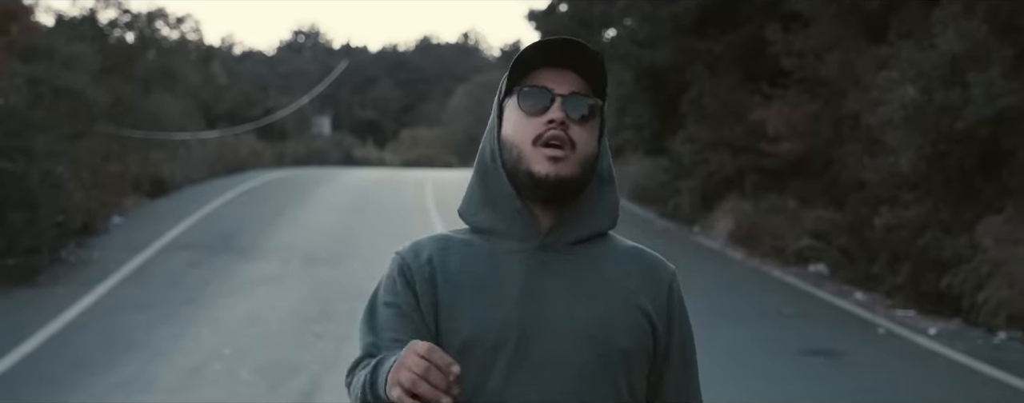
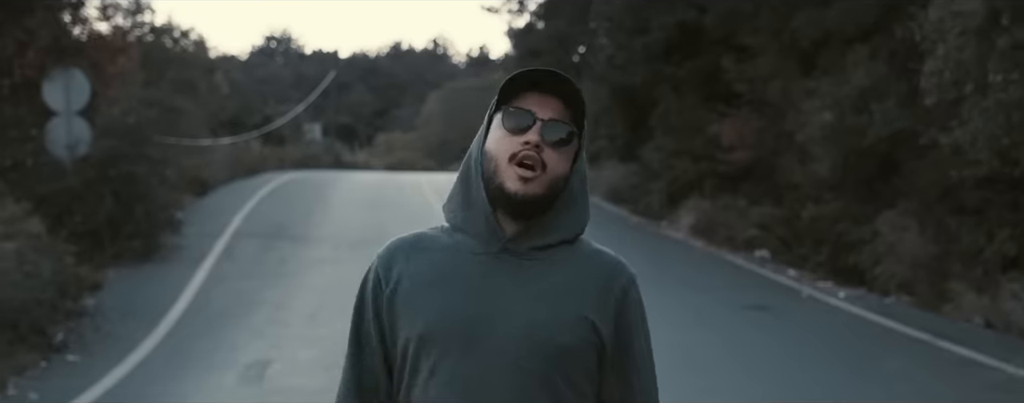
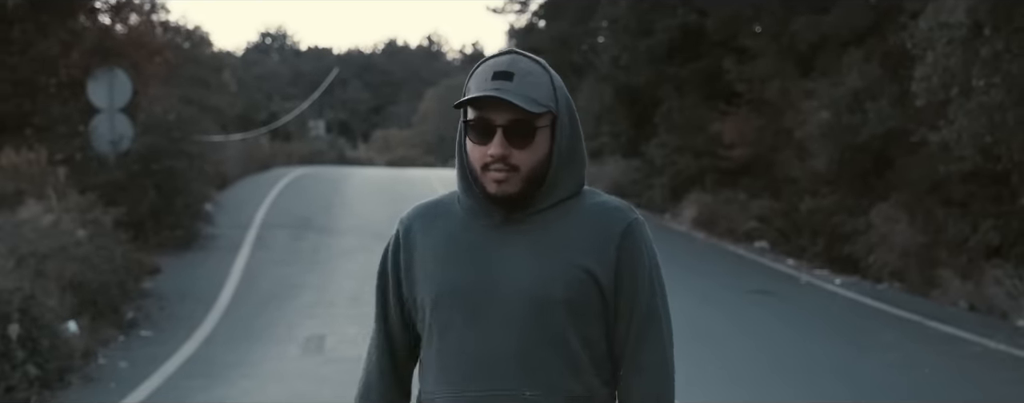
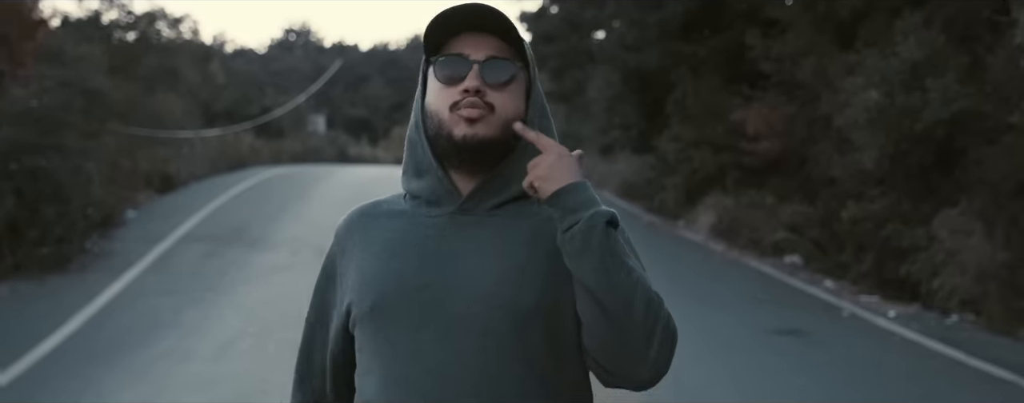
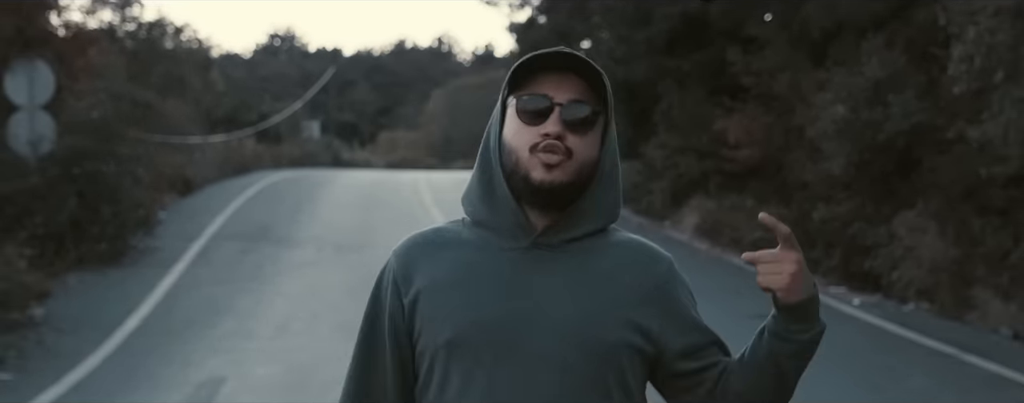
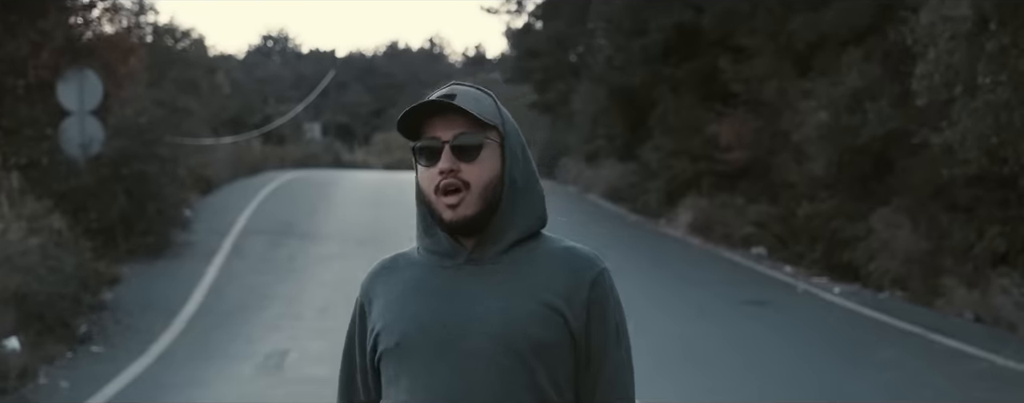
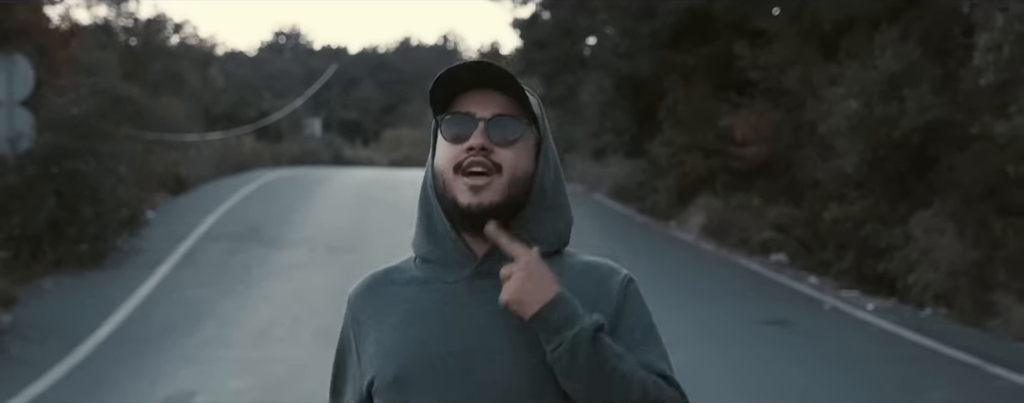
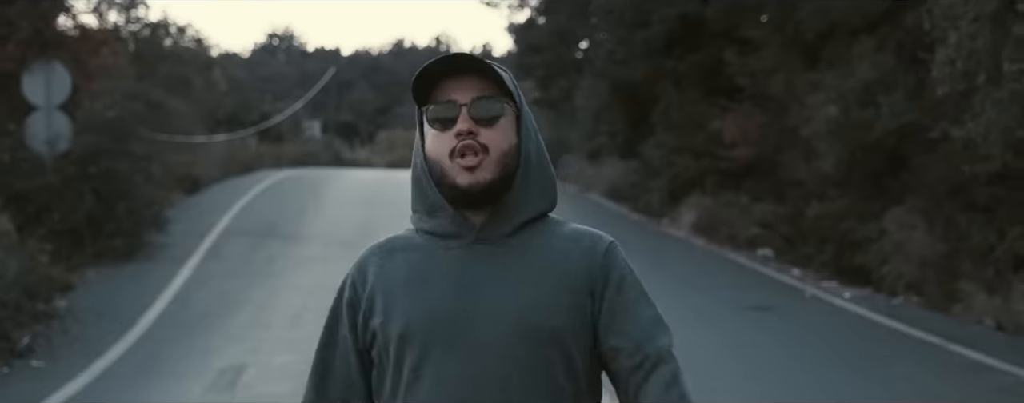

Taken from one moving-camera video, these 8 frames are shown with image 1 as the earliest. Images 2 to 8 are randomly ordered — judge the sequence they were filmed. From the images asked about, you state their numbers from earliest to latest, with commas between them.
4, 7, 5, 8, 2, 6, 3
